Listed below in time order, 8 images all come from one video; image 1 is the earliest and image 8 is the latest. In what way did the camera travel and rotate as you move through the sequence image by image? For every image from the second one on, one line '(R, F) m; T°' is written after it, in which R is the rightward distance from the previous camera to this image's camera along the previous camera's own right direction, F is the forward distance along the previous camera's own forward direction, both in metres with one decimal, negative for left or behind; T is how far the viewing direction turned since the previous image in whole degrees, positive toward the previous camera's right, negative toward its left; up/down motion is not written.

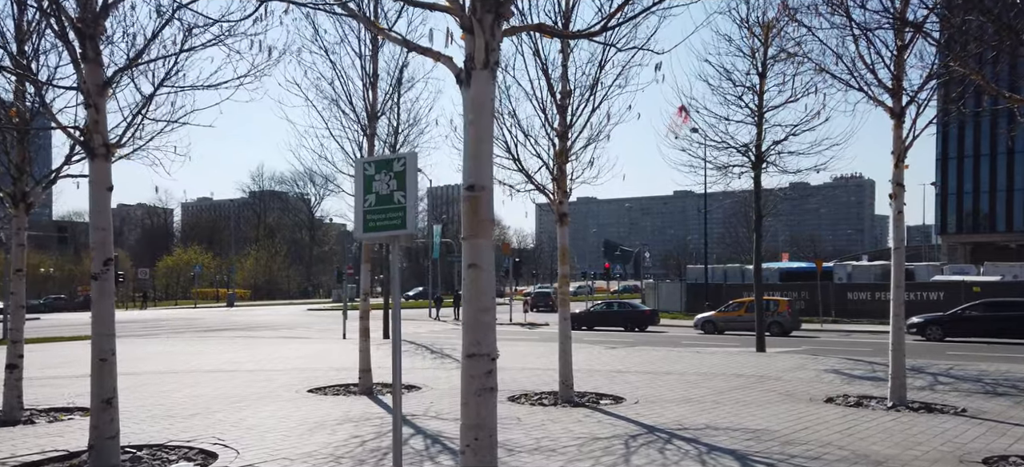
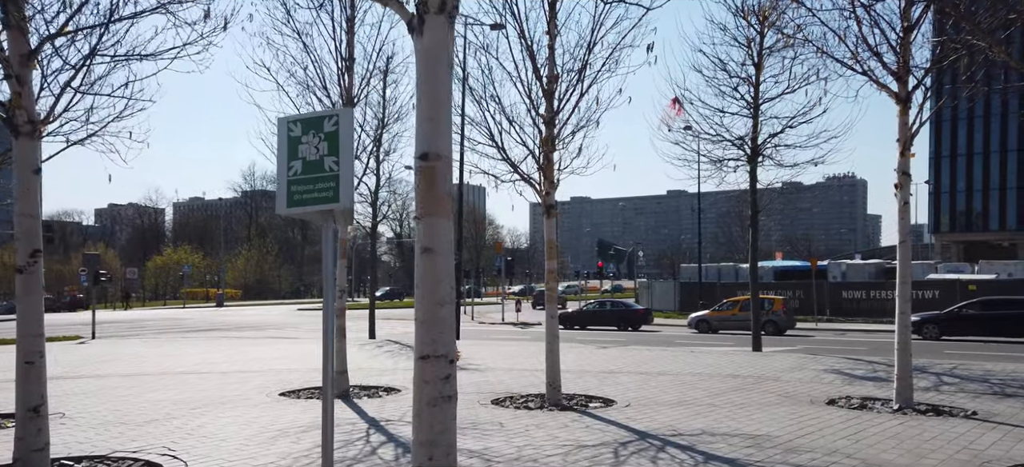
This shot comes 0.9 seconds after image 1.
(+0.1, +0.6) m; 0°
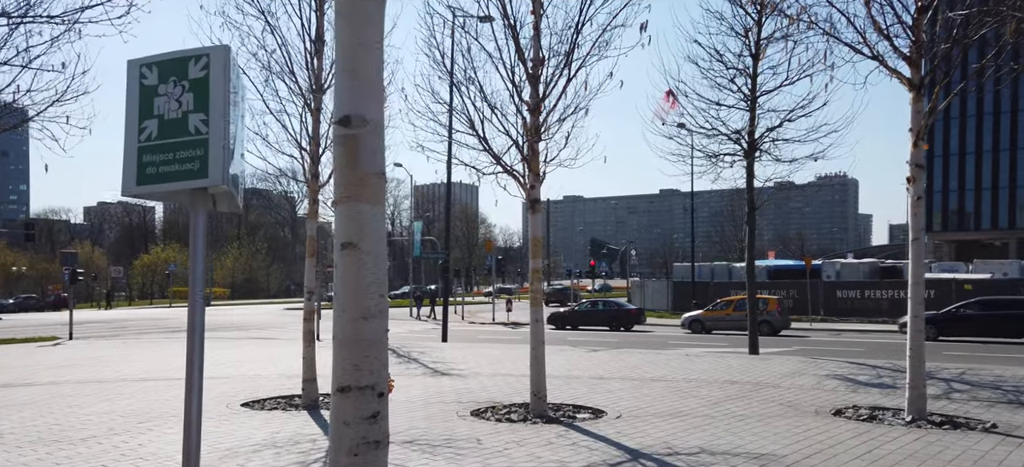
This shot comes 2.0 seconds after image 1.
(+0.1, +0.8) m; 0°
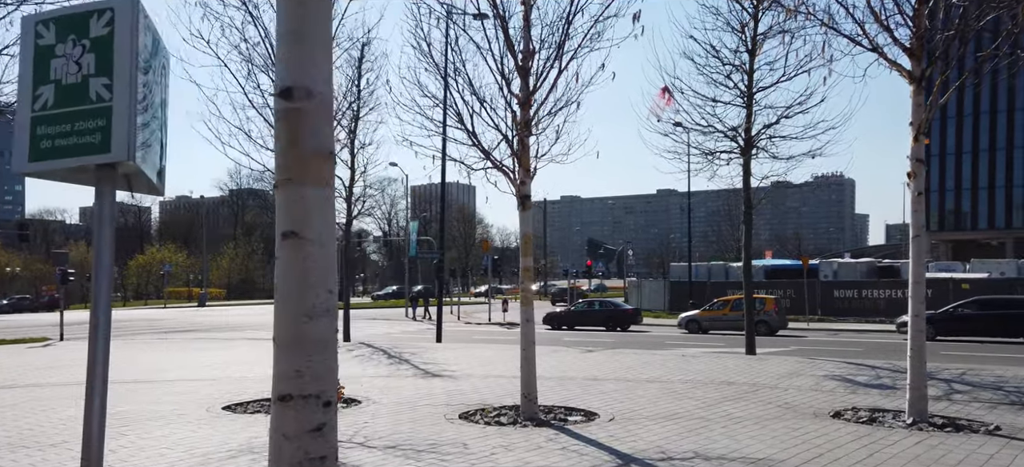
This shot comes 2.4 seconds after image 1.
(+0.1, +0.3) m; 0°
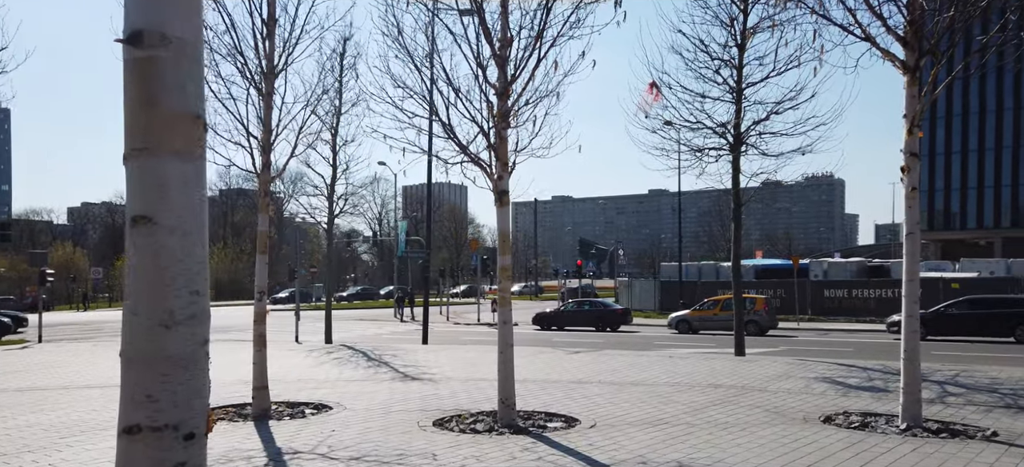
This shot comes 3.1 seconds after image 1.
(+0.1, +0.4) m; +1°
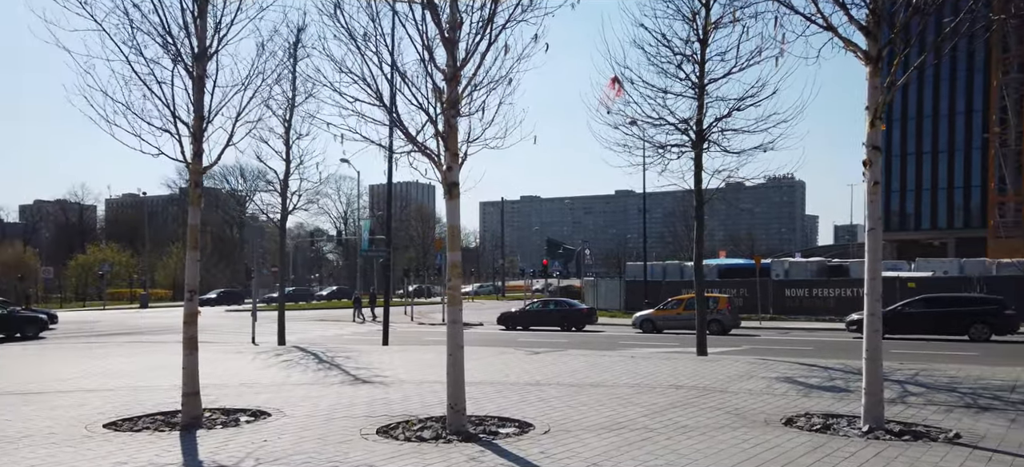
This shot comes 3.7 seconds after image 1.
(+0.2, +0.4) m; +2°
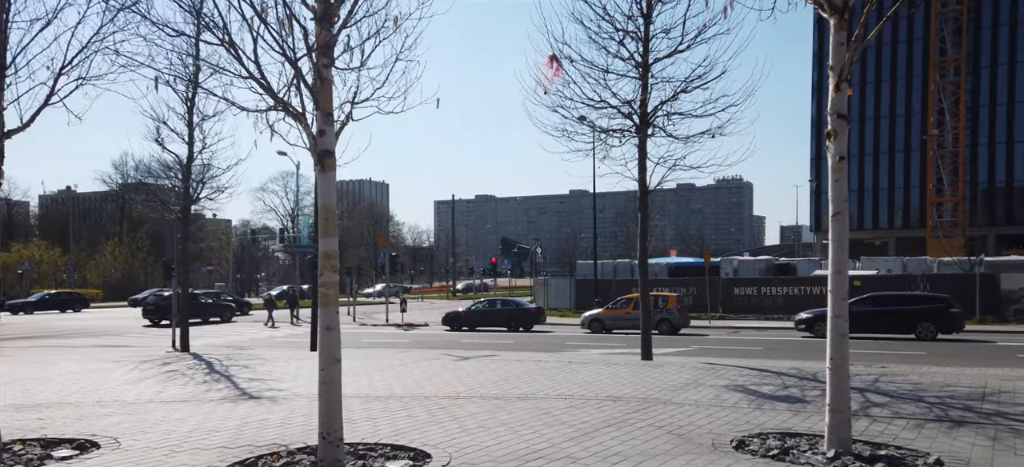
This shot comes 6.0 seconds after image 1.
(+0.5, +1.6) m; +3°
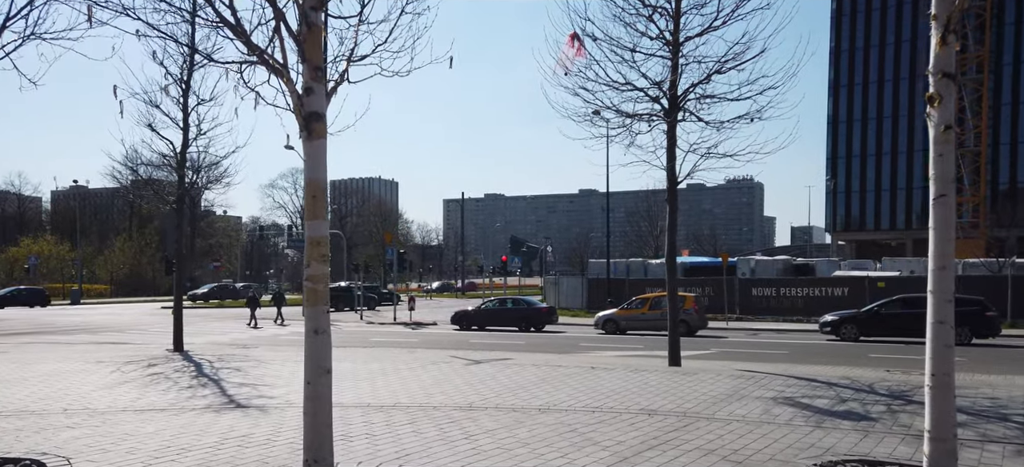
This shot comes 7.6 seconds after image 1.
(-0.1, +1.4) m; -1°
